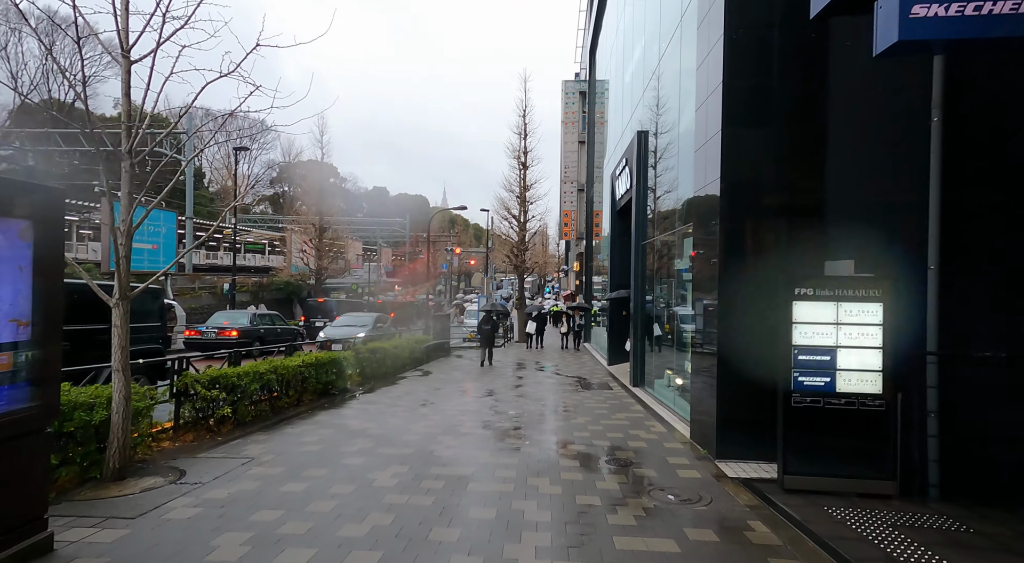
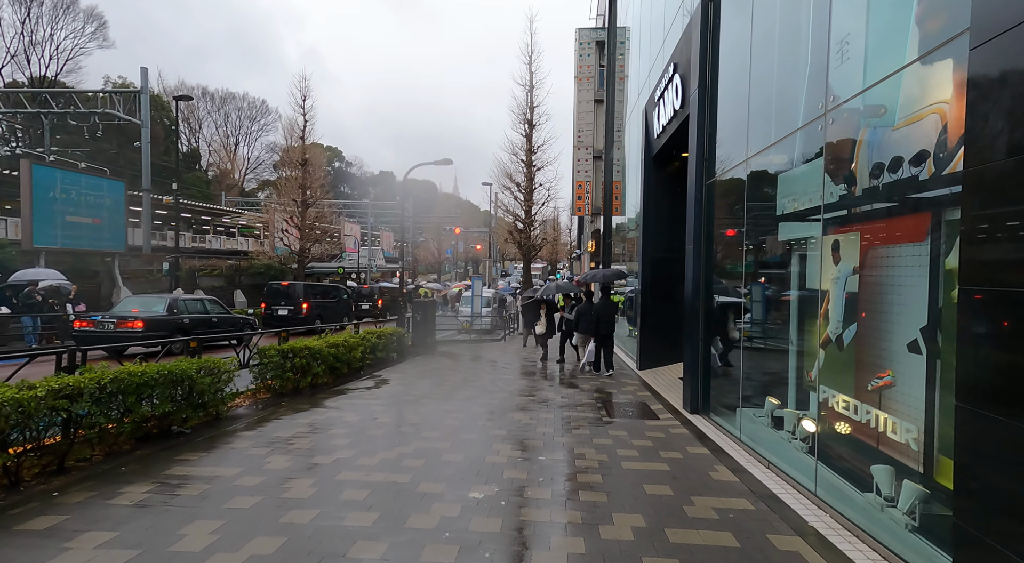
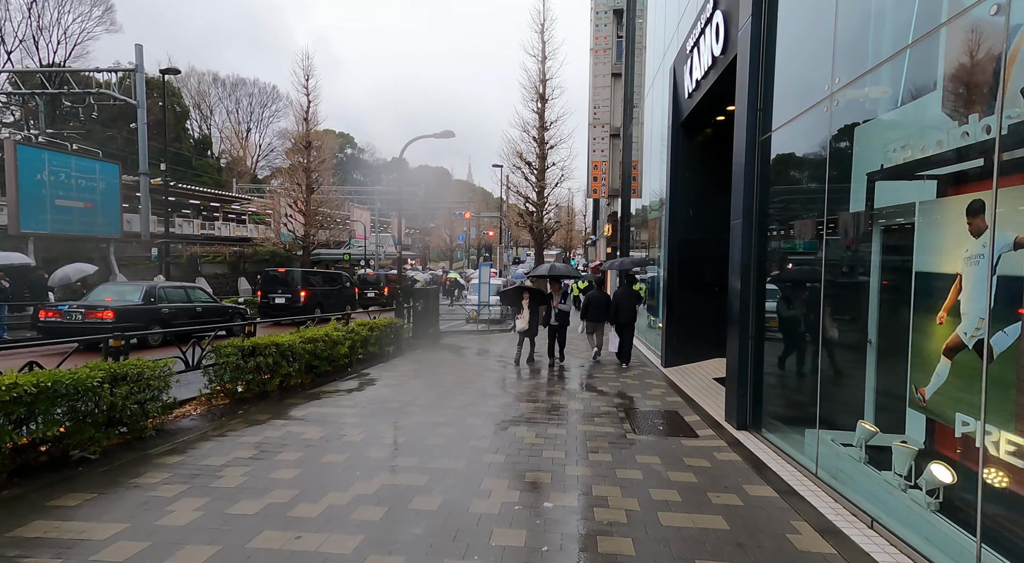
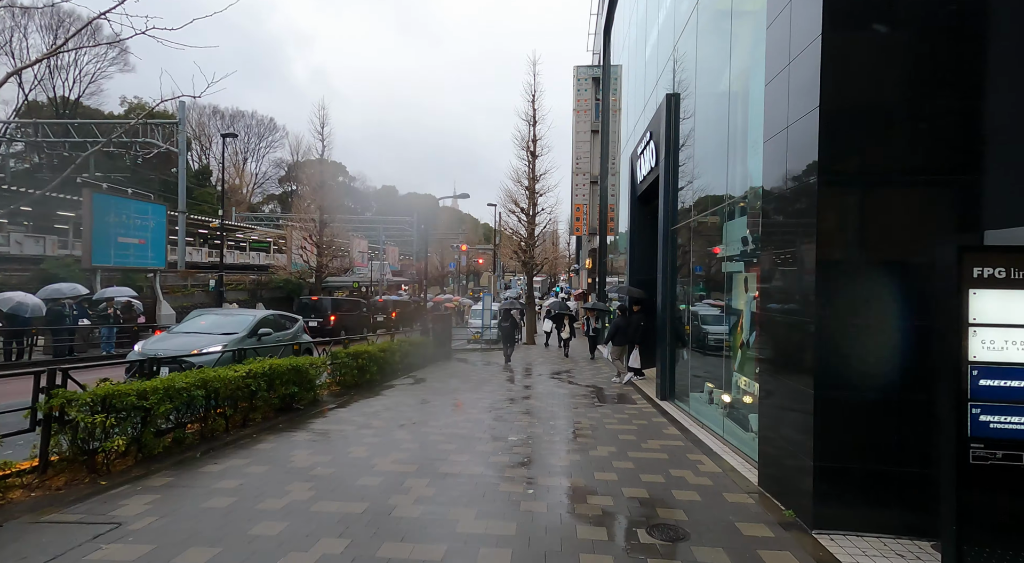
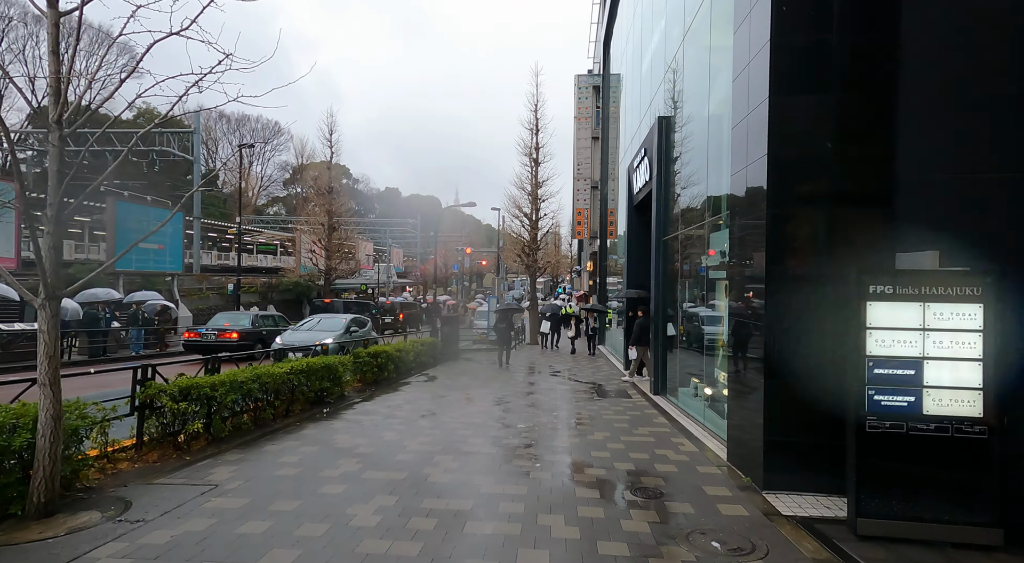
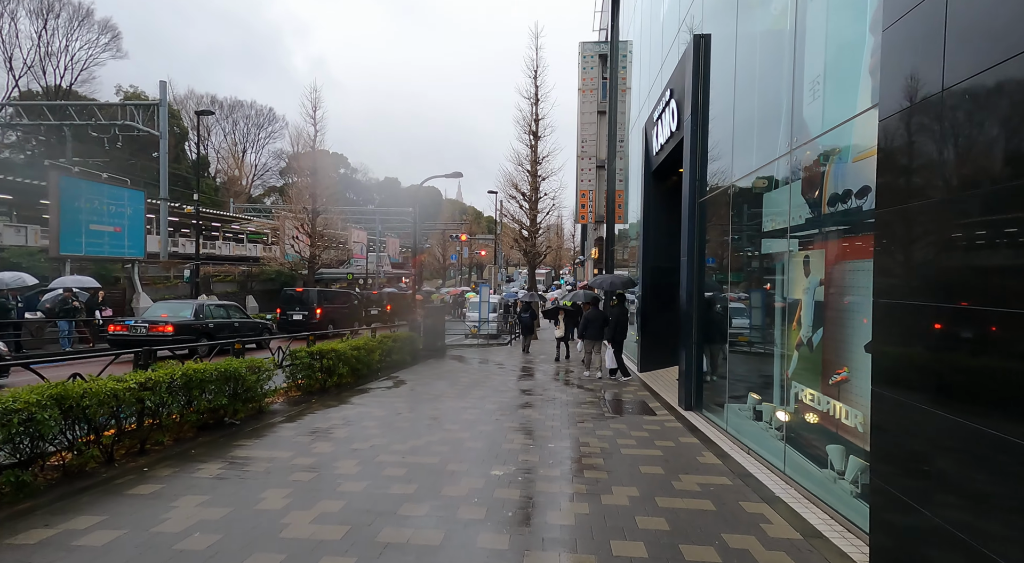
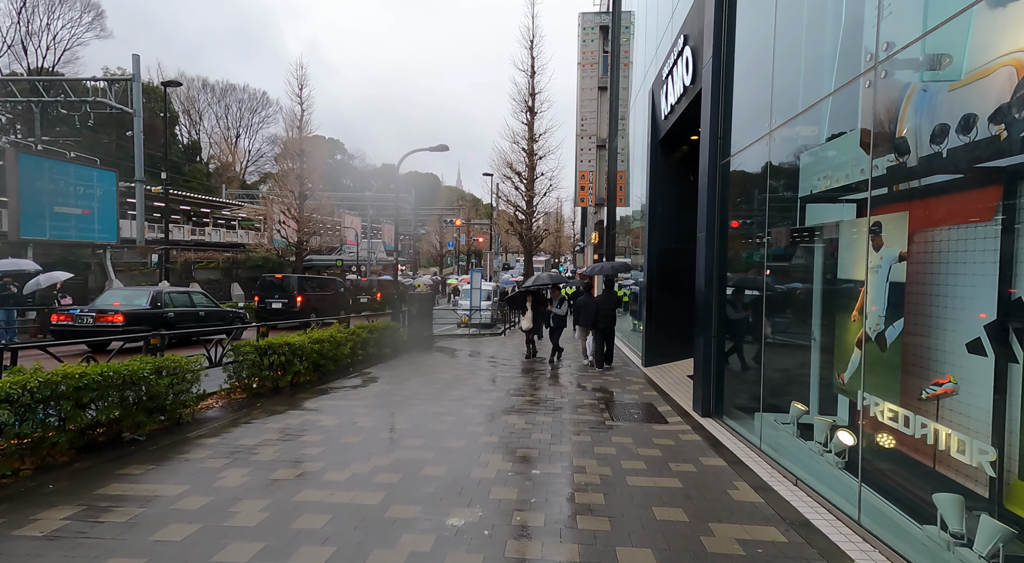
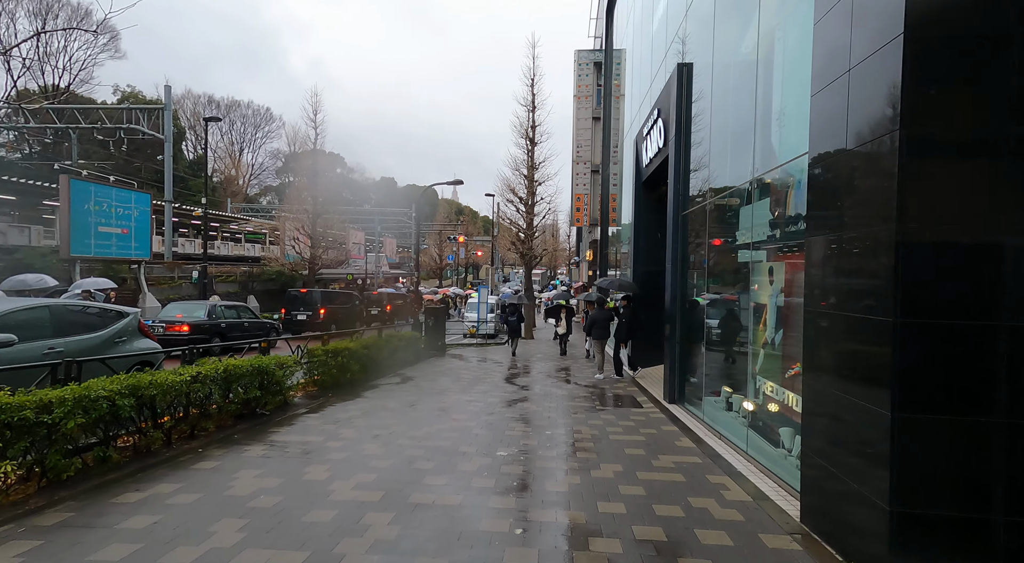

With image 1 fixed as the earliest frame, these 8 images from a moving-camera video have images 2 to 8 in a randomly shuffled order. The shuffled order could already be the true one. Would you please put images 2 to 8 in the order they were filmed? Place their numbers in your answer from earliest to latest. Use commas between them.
5, 4, 8, 6, 2, 7, 3
